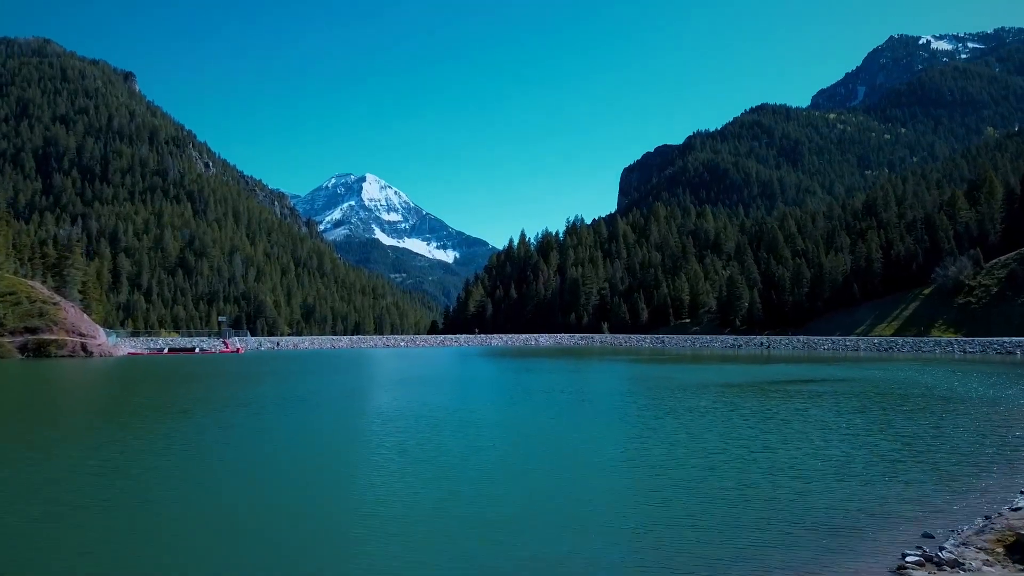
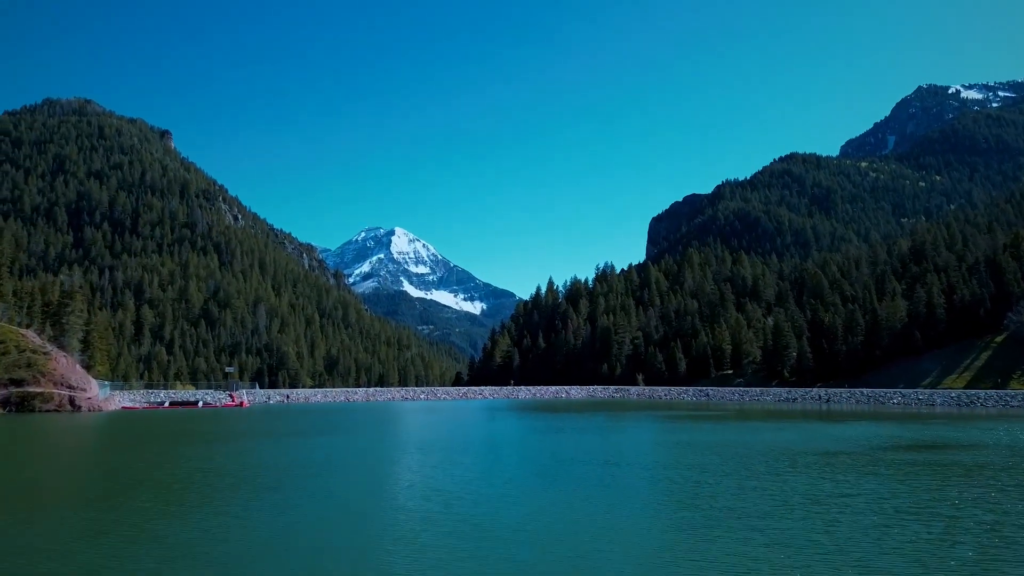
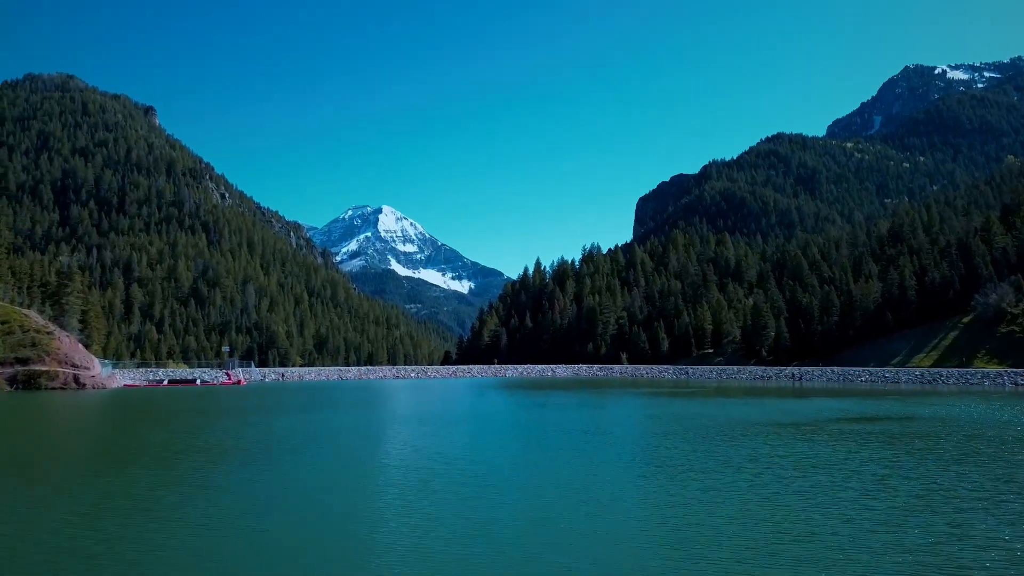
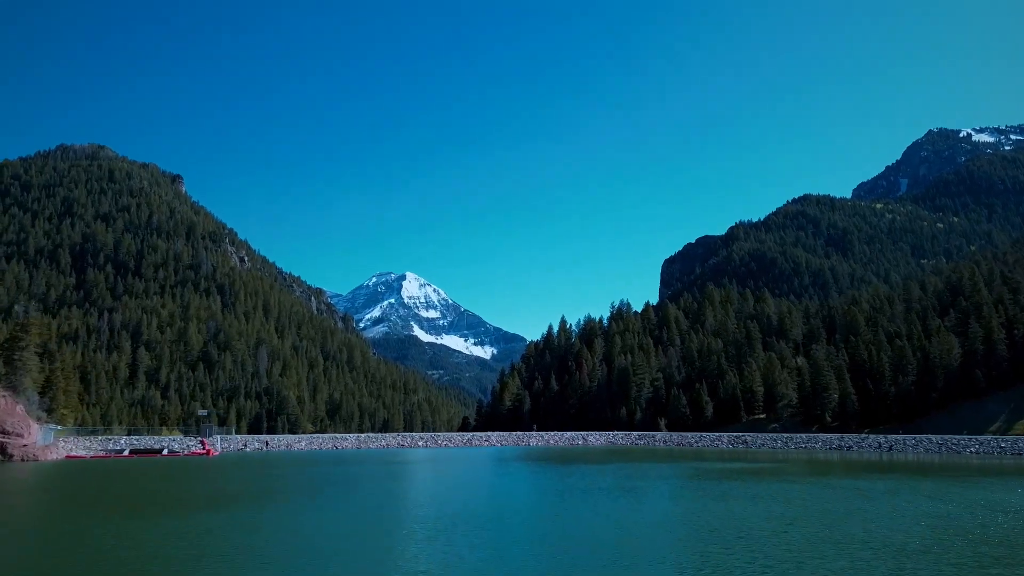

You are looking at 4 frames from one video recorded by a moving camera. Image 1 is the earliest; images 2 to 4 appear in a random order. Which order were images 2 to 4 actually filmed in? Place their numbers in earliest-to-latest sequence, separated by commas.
3, 2, 4
